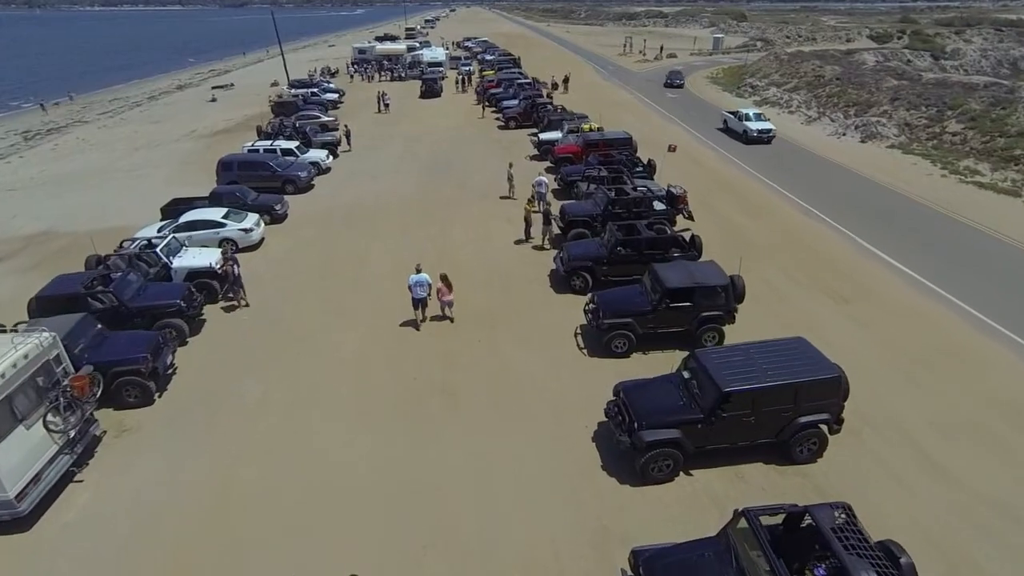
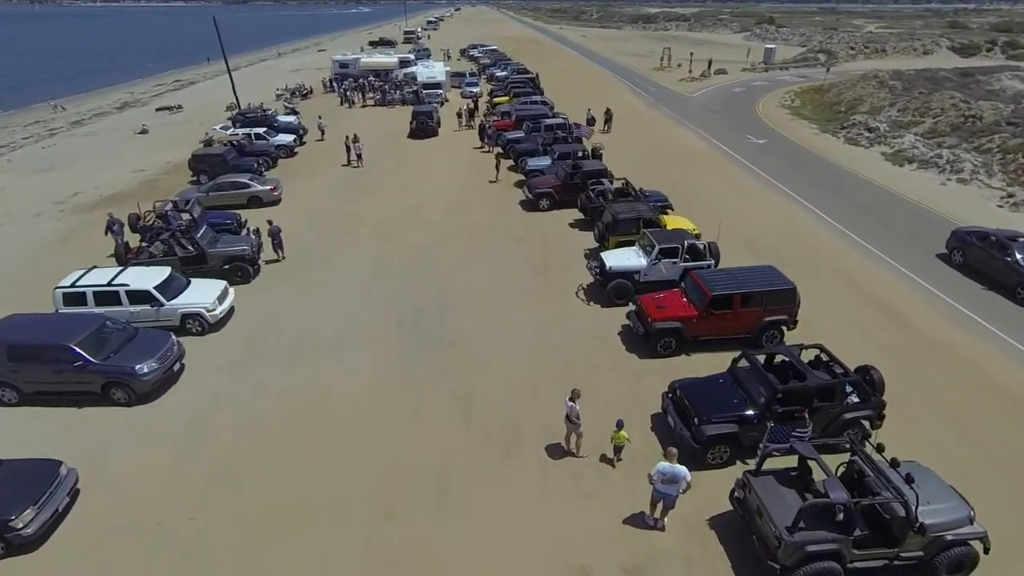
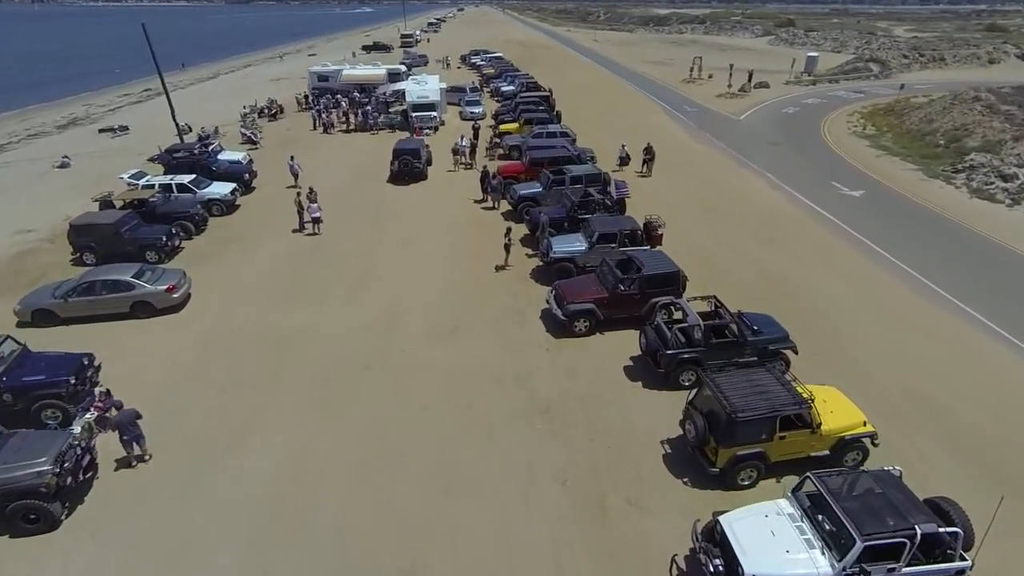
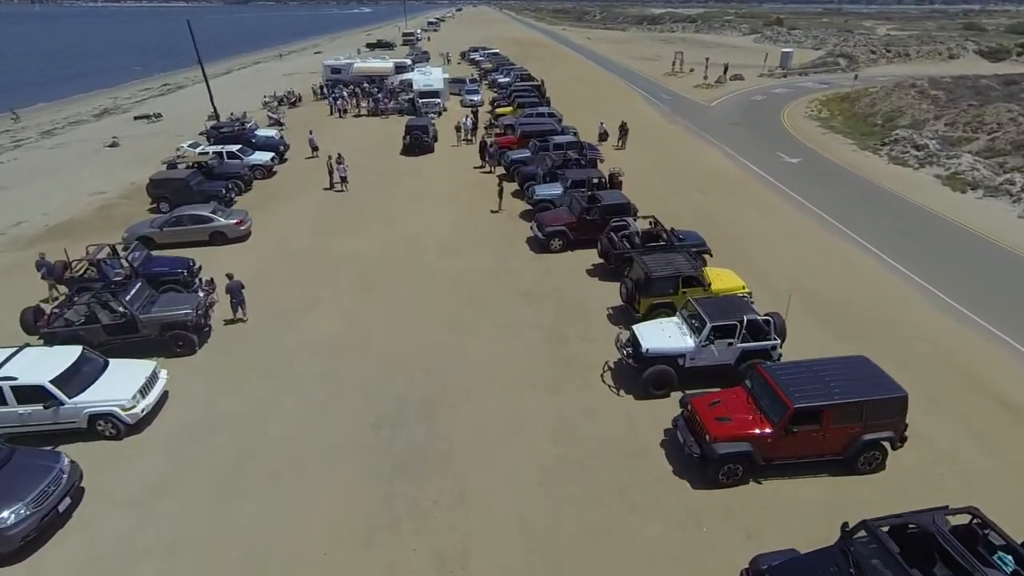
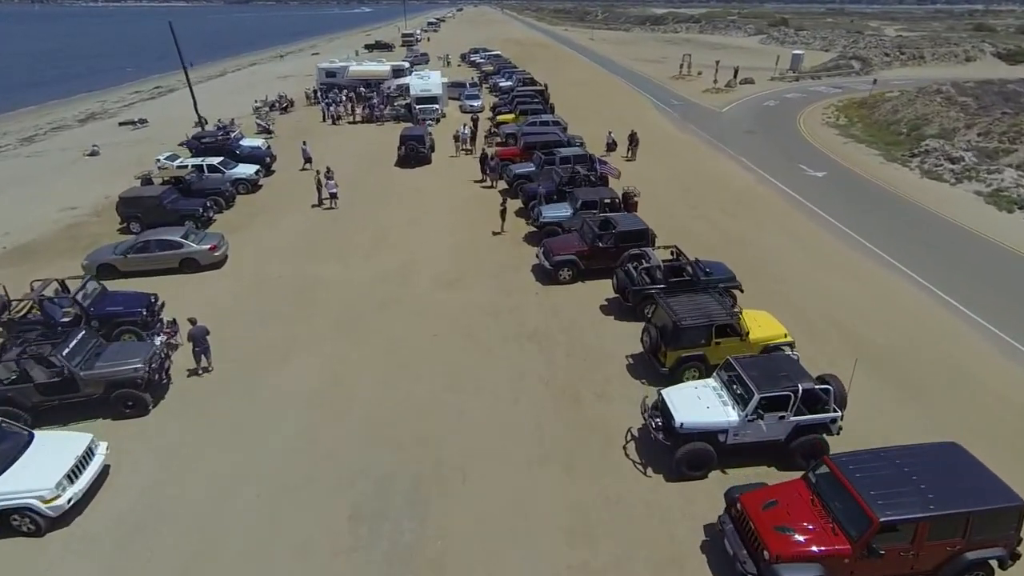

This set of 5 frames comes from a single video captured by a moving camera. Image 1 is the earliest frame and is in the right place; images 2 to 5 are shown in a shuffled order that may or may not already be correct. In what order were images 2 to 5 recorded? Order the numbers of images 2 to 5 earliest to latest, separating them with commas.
2, 4, 5, 3
